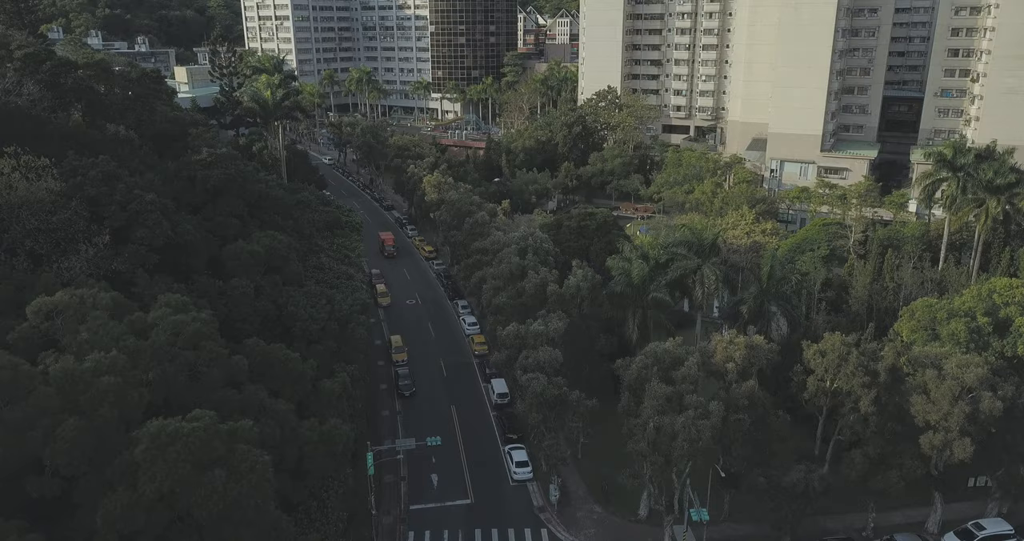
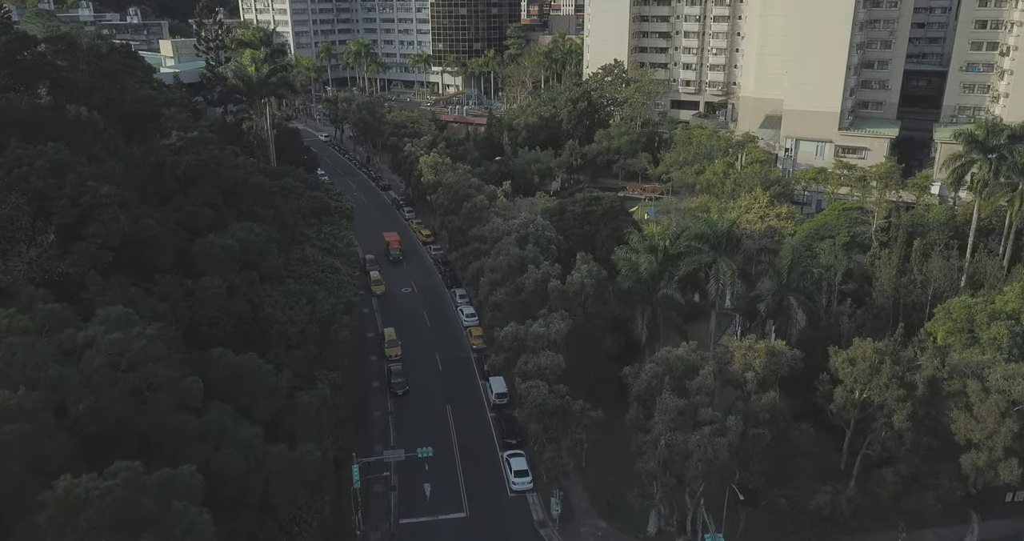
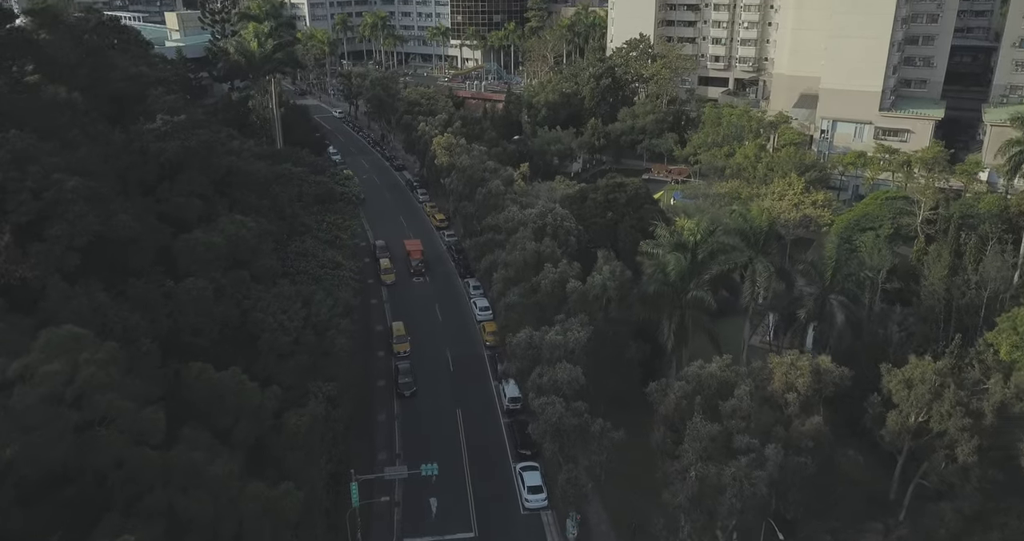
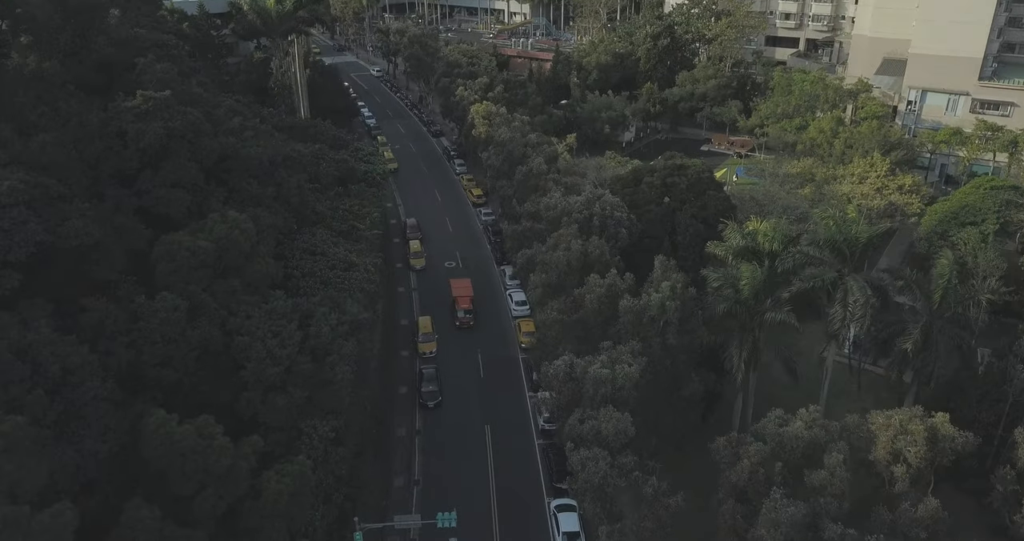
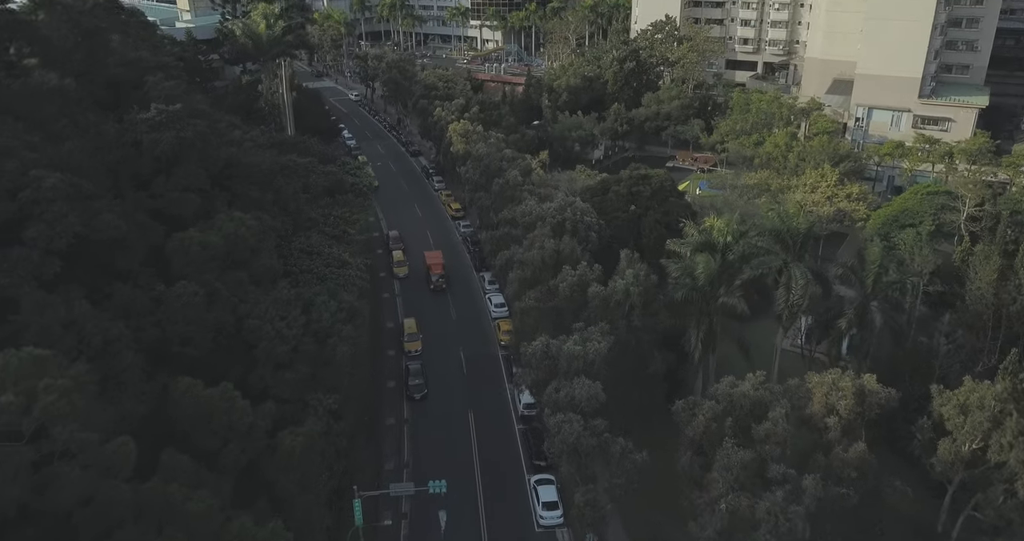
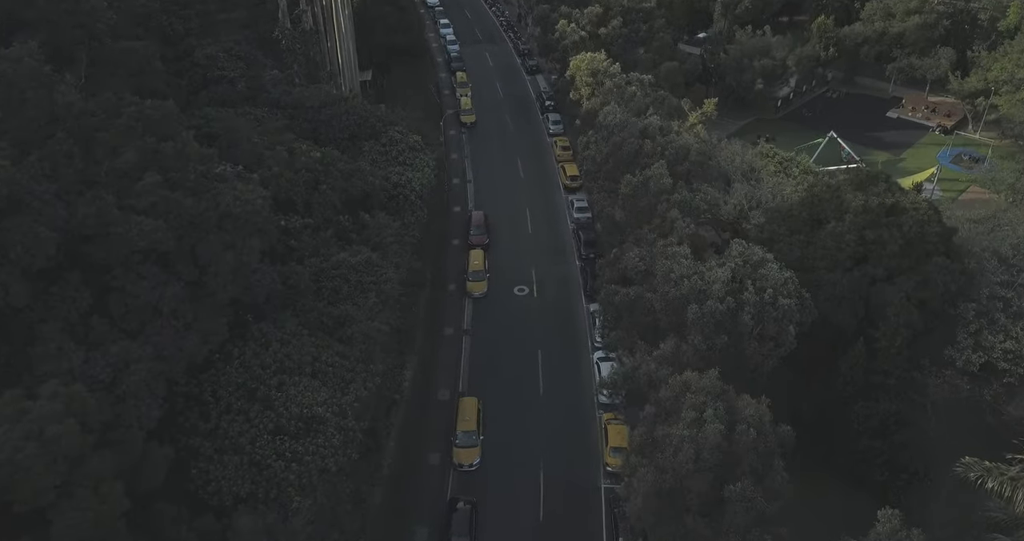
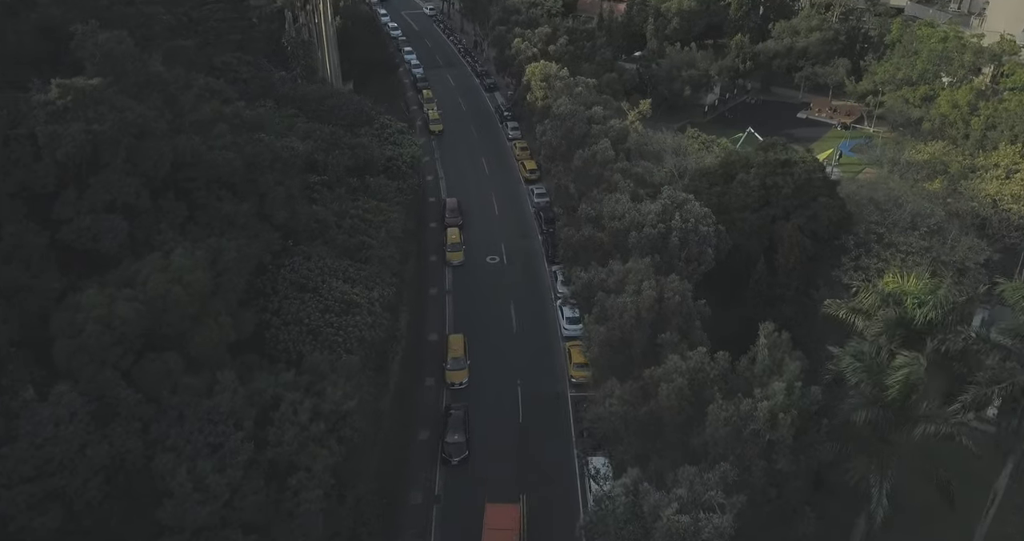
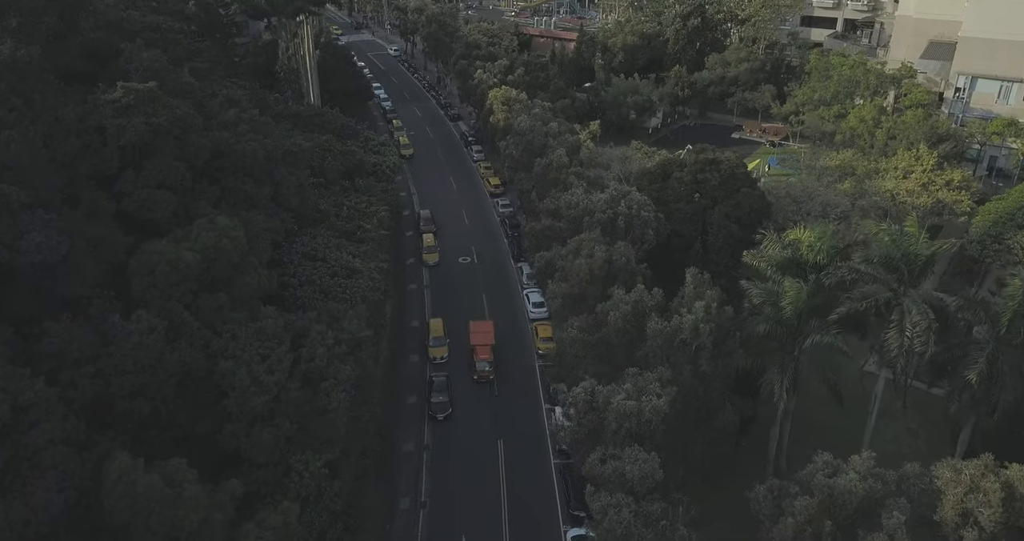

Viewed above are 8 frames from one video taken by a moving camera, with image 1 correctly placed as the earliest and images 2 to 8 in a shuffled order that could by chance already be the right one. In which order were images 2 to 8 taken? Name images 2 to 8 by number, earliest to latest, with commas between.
2, 3, 5, 4, 8, 7, 6
